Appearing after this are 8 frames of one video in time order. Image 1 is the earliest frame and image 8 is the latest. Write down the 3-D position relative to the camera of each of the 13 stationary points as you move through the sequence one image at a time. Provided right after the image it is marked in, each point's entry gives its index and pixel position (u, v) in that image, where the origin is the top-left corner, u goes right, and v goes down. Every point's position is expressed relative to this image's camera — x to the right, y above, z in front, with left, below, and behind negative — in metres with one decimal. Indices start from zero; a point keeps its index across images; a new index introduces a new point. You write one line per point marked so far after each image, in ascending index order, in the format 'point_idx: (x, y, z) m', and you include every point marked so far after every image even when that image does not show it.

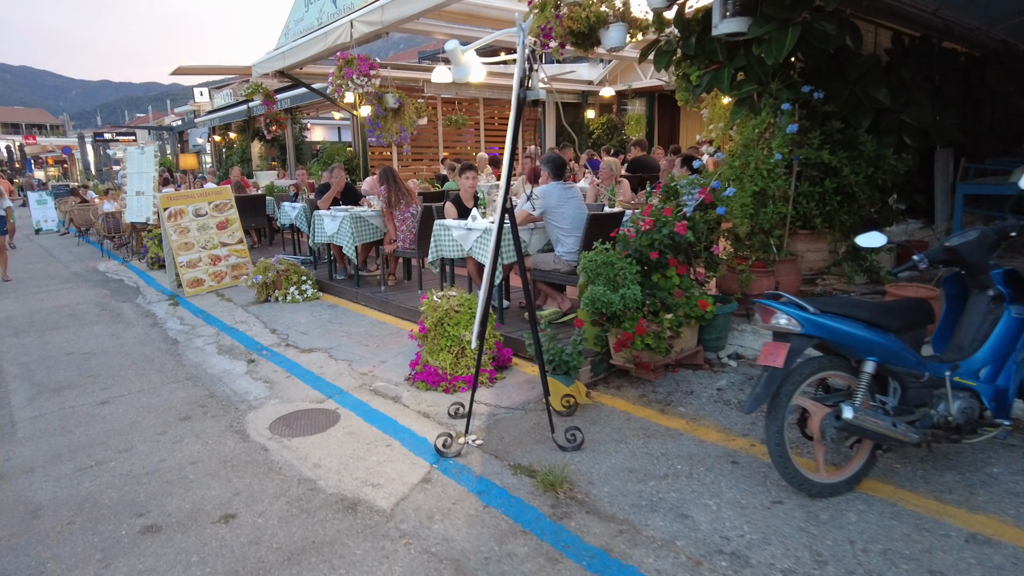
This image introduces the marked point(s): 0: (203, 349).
0: (-2.4, -0.5, +5.6) m
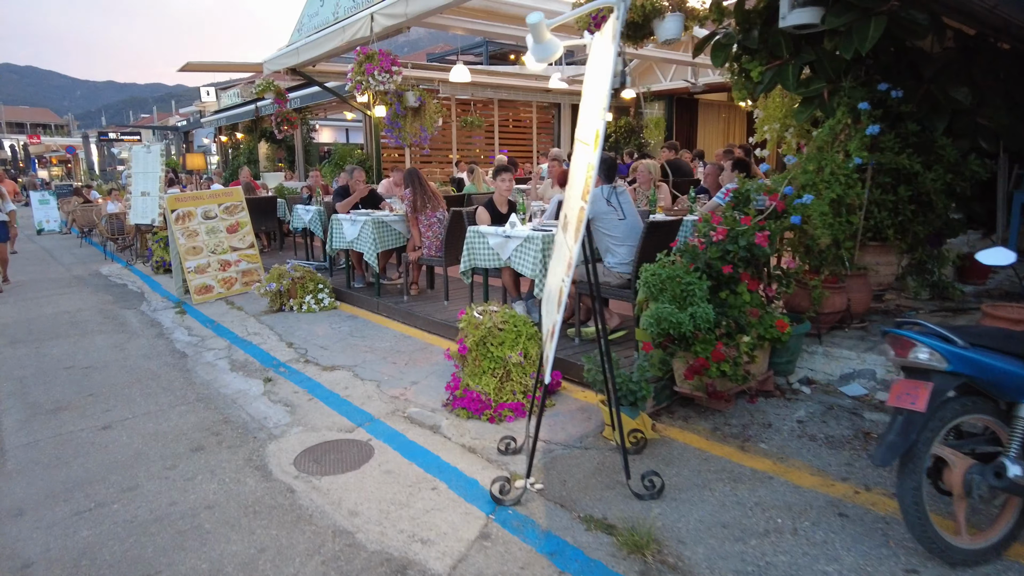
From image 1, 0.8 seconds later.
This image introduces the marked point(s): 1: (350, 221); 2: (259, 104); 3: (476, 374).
0: (-2.2, -0.6, +5.1) m
1: (-1.5, +0.6, +6.5) m
2: (-6.5, +4.7, +18.0) m
3: (-0.2, -0.5, +3.8) m
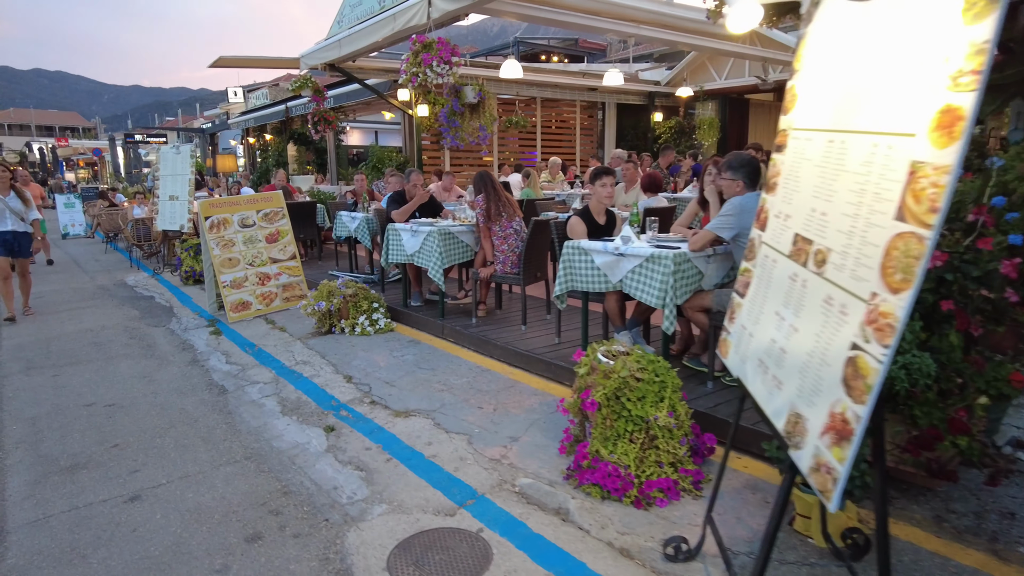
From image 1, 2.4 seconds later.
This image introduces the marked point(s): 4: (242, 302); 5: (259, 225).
0: (-1.5, -0.7, +4.3) m
1: (-0.8, +0.5, +5.7) m
2: (-5.5, +4.6, +17.3) m
3: (+0.4, -0.6, +3.0) m
4: (-2.6, -0.1, +6.7) m
5: (-2.5, +0.6, +6.9) m
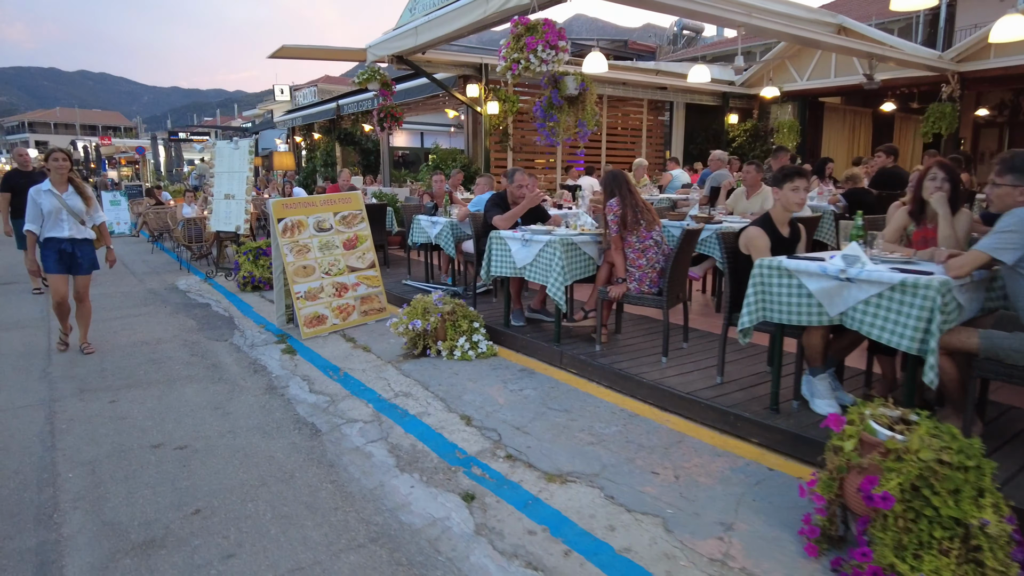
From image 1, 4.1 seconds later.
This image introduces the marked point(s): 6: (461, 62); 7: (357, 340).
0: (-0.7, -0.8, +3.4) m
1: (+0.1, +0.3, +4.9) m
2: (-4.1, +4.4, +16.7) m
3: (+1.2, -0.8, +2.1) m
4: (-1.6, -0.2, +5.9) m
5: (-1.5, +0.5, +6.1) m
6: (-0.8, +3.4, +10.6) m
7: (-1.3, -0.4, +5.7) m
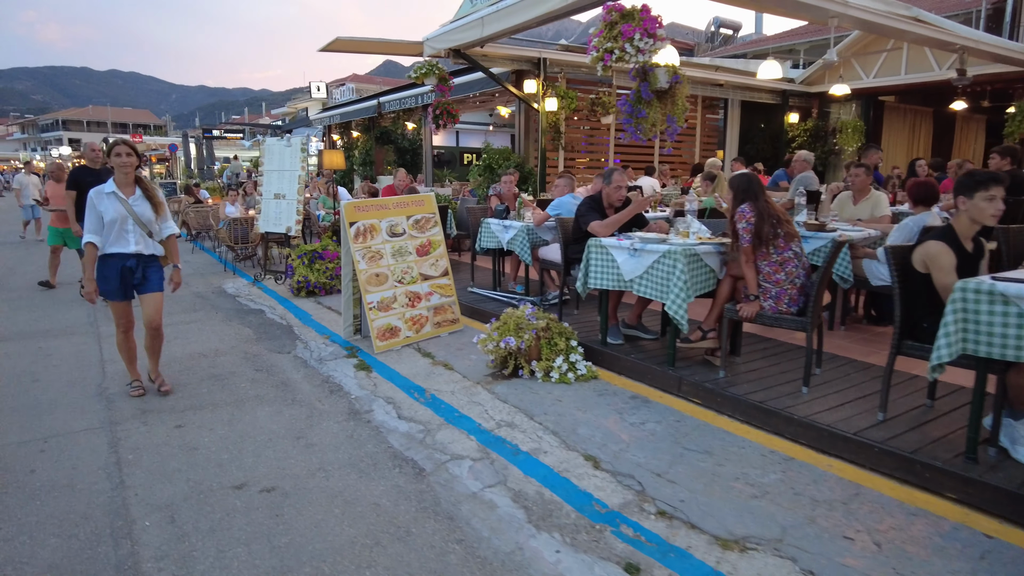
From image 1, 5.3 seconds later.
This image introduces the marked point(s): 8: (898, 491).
0: (-0.1, -0.9, +2.9) m
1: (+0.7, +0.2, +4.3) m
2: (-3.0, +4.4, +16.3) m
3: (+1.8, -0.9, +1.5) m
4: (-0.9, -0.3, +5.4) m
5: (-0.8, +0.4, +5.6) m
6: (+0.1, +3.3, +10.1) m
7: (-0.6, -0.5, +5.2) m
8: (+1.6, -0.9, +2.9) m
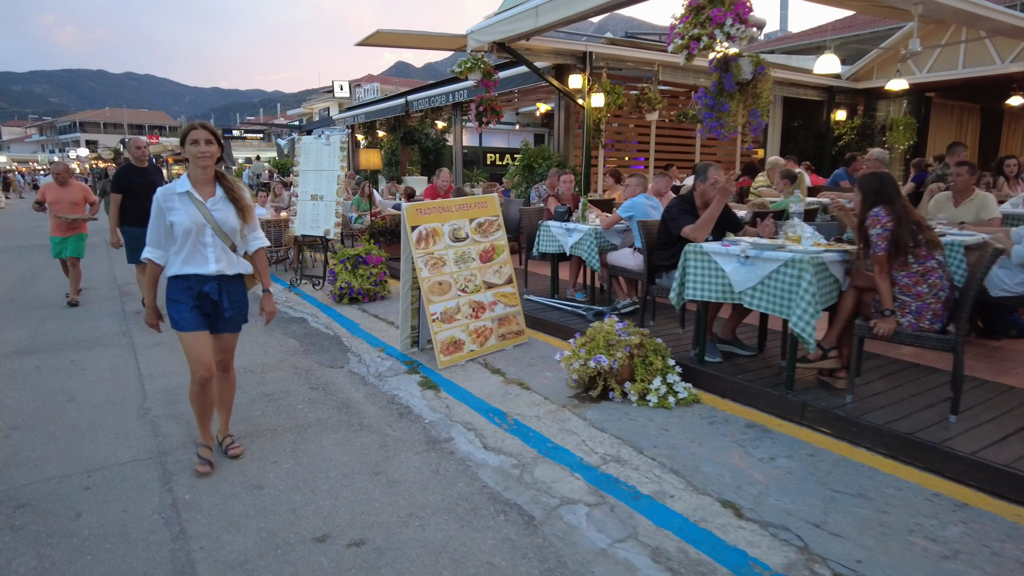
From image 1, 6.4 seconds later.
0: (+0.4, -1.0, +2.4) m
1: (+1.3, +0.2, +3.8) m
2: (-2.3, +4.3, +15.8) m
3: (+2.2, -0.9, +1.0) m
4: (-0.4, -0.4, +4.9) m
5: (-0.3, +0.4, +5.2) m
6: (+0.7, +3.3, +9.6) m
7: (0.0, -0.6, +4.7) m
8: (+2.1, -0.9, +2.4) m
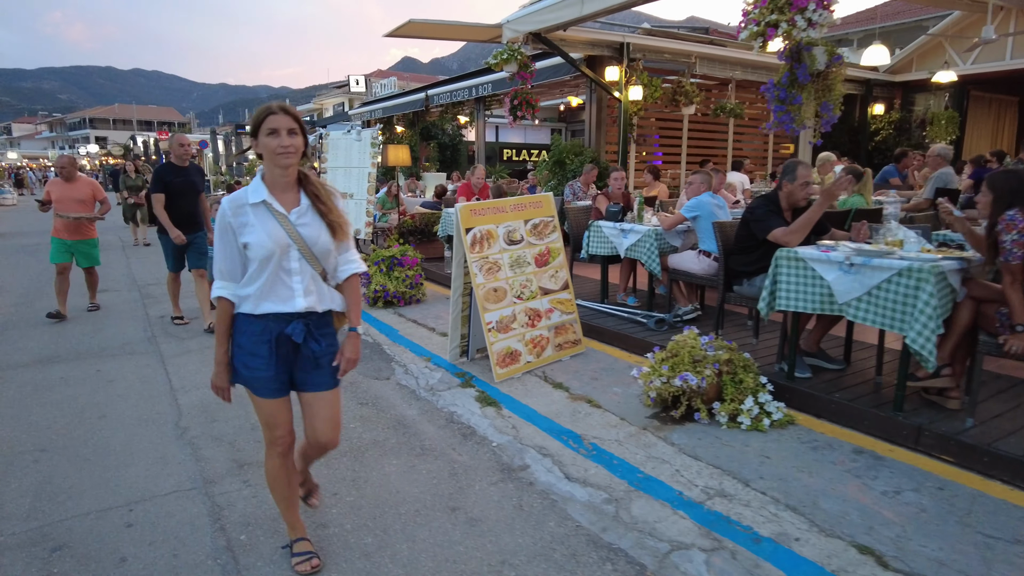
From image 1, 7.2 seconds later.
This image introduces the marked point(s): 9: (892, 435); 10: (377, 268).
0: (+0.8, -1.0, +2.1) m
1: (+1.6, +0.1, +3.4) m
2: (-1.8, +4.3, +15.5) m
3: (+2.6, -1.0, +0.6) m
4: (0.0, -0.4, +4.6) m
5: (+0.1, +0.3, +4.8) m
6: (+1.1, +3.3, +9.2) m
7: (+0.4, -0.6, +4.3) m
8: (+2.5, -1.0, +2.0) m
9: (+1.8, -0.7, +3.3) m
10: (-1.4, +0.2, +7.0) m
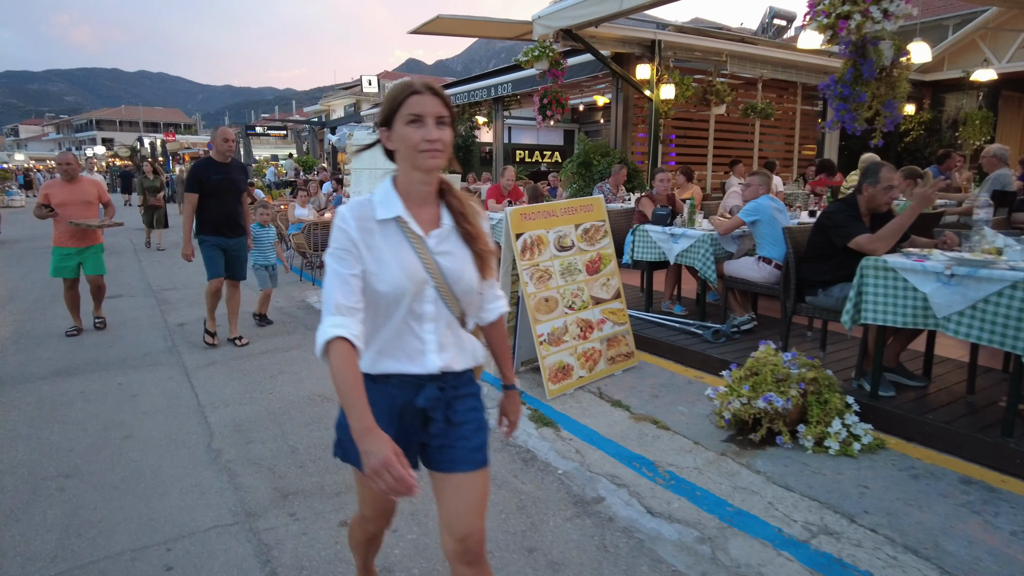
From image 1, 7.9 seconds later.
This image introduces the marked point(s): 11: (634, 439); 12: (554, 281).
0: (+1.1, -1.1, +1.8) m
1: (+2.0, +0.1, +3.1) m
2: (-1.4, +4.3, +15.2) m
3: (+2.9, -1.1, +0.3) m
4: (+0.3, -0.5, +4.3) m
5: (+0.4, +0.3, +4.5) m
6: (+1.5, +3.2, +8.9) m
7: (+0.7, -0.7, +4.0) m
8: (+2.8, -1.0, +1.7) m
9: (+2.1, -0.8, +3.0) m
10: (-1.0, +0.1, +6.7) m
11: (+0.6, -0.8, +3.6) m
12: (+0.3, 0.0, +4.3) m
